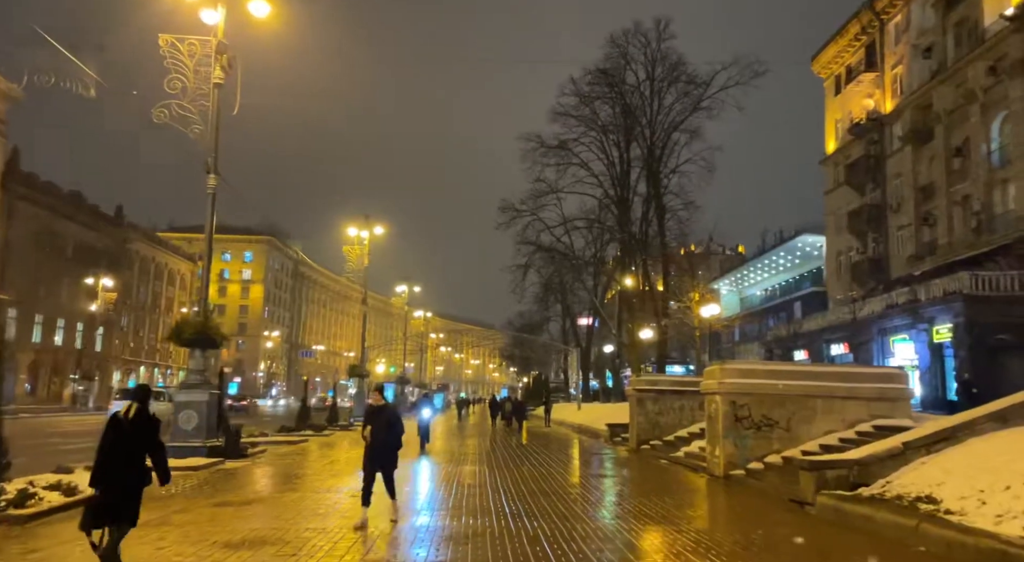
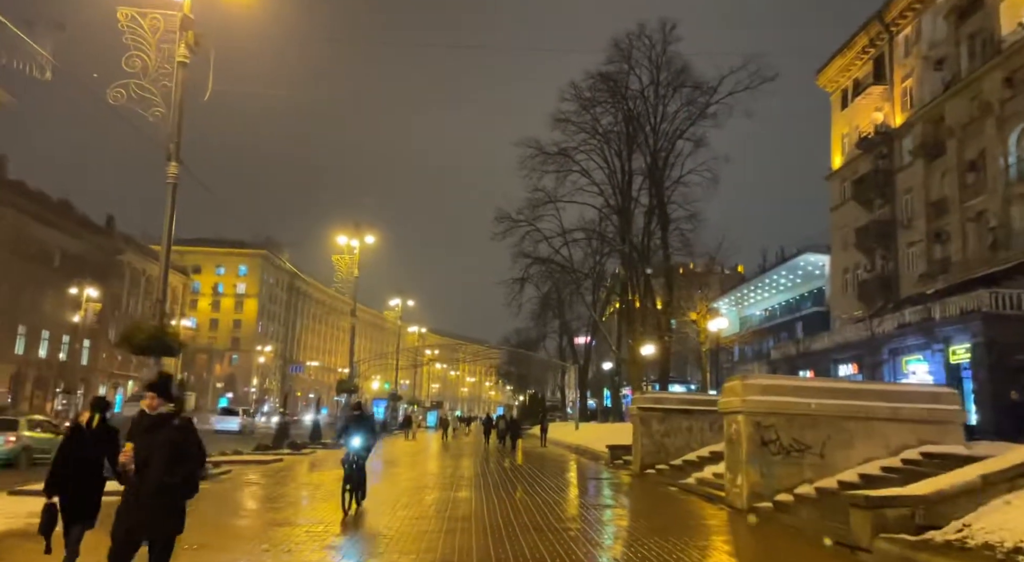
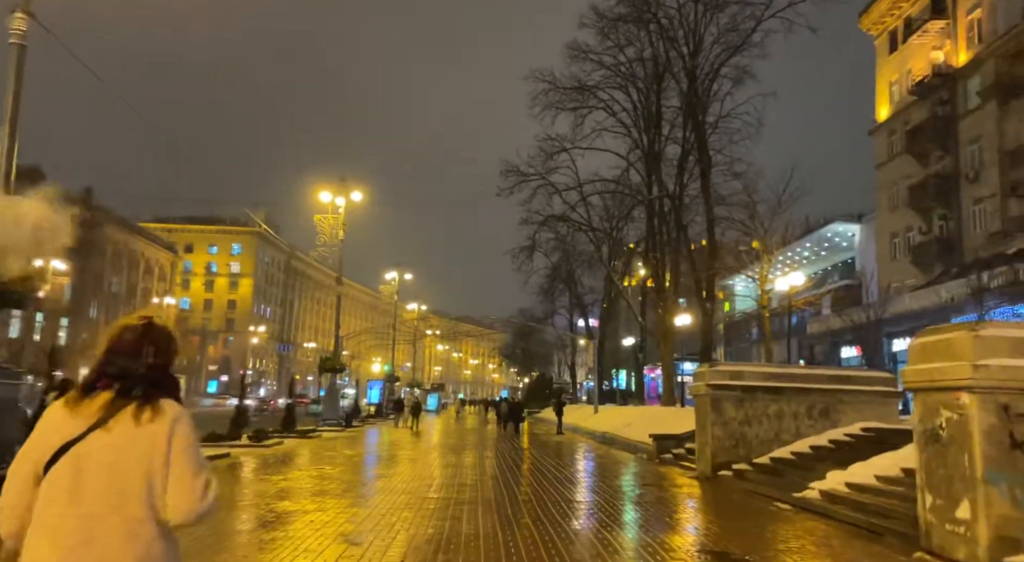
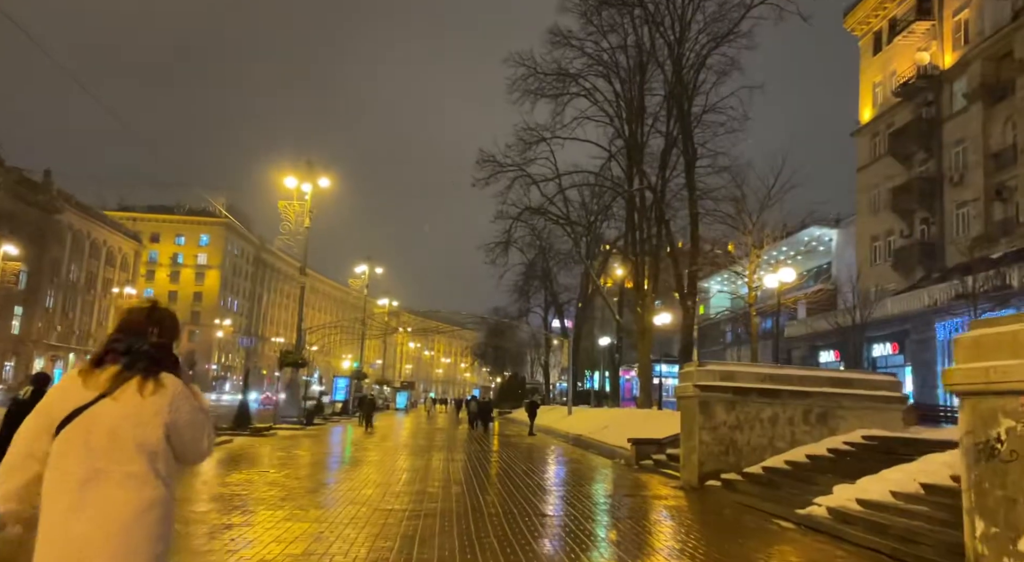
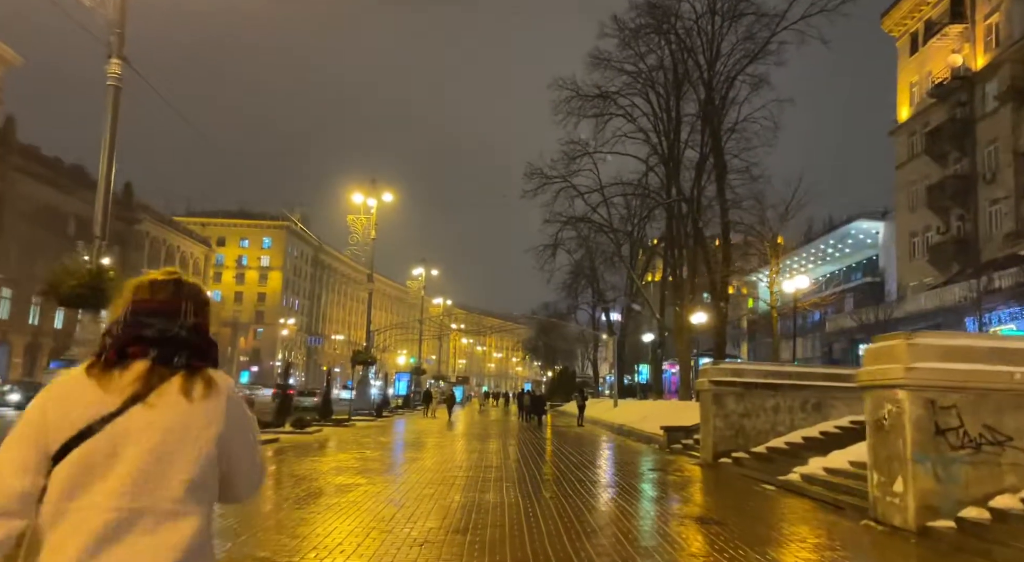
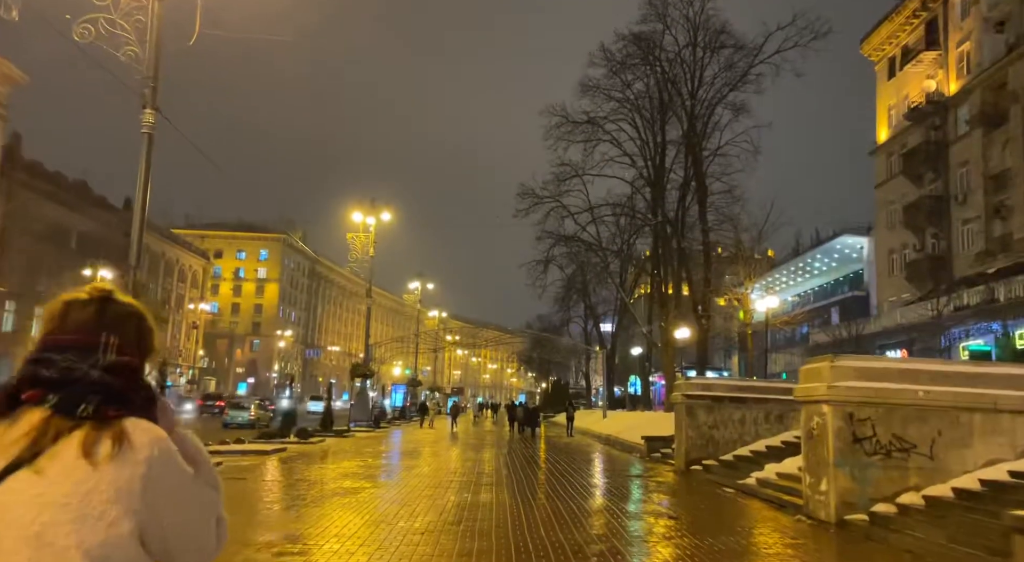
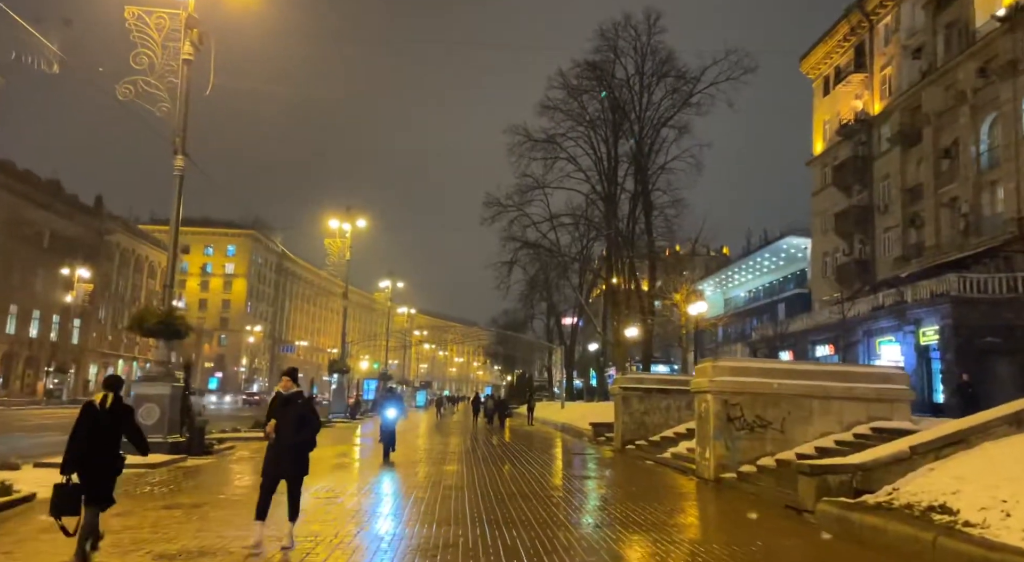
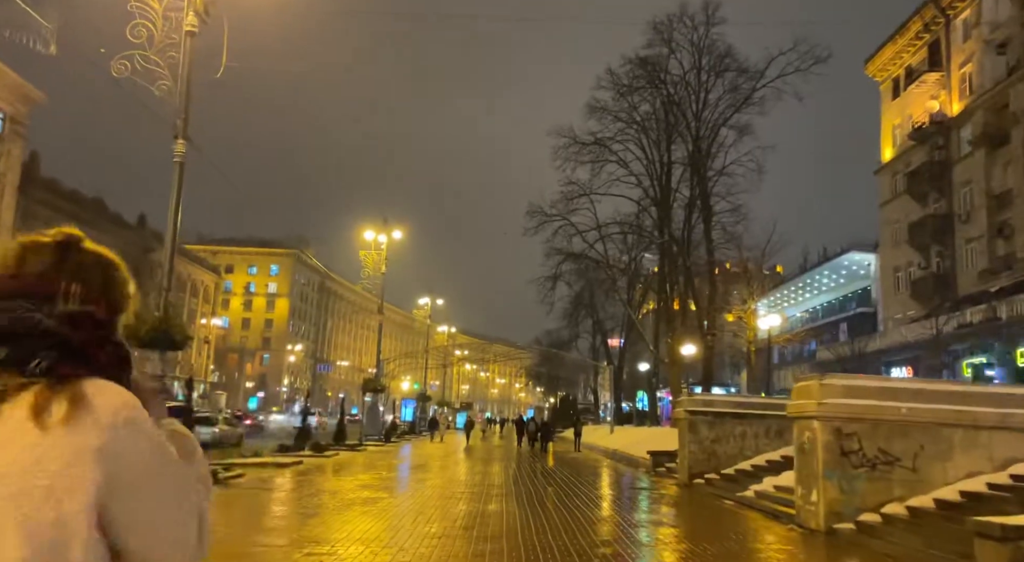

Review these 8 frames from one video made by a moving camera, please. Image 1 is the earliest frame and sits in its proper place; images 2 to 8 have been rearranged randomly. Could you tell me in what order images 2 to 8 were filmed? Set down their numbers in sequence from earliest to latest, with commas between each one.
7, 2, 8, 6, 5, 3, 4
